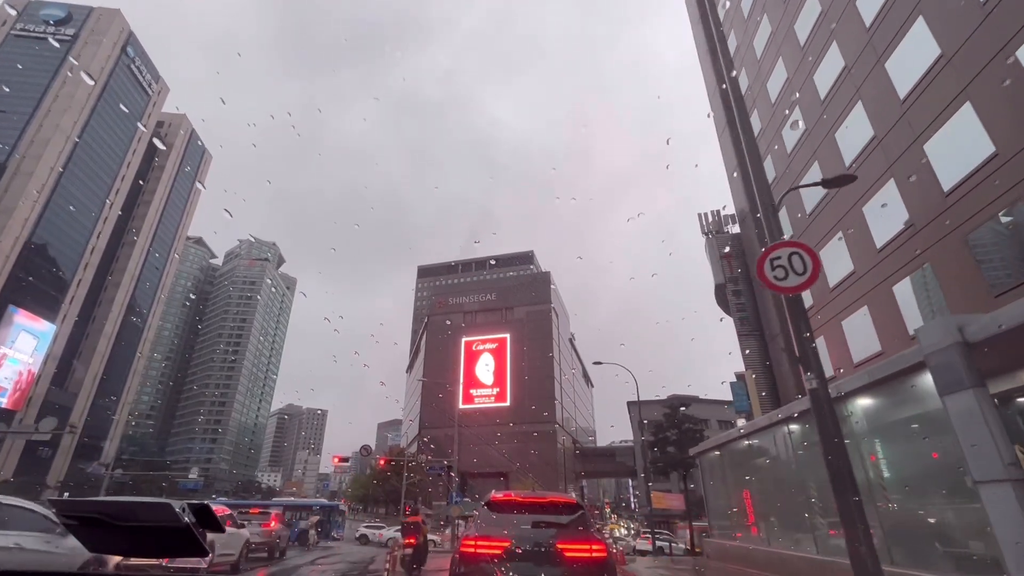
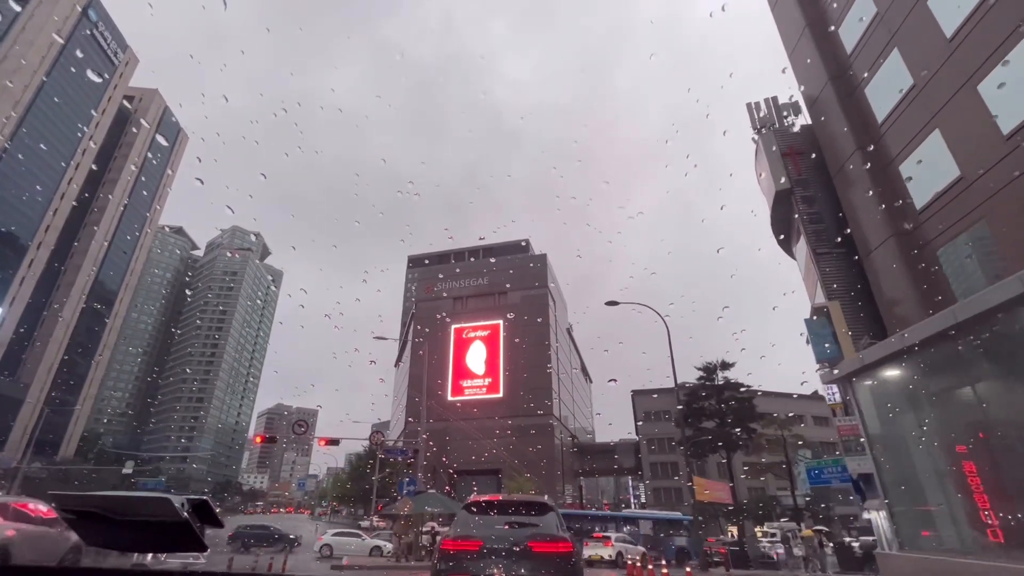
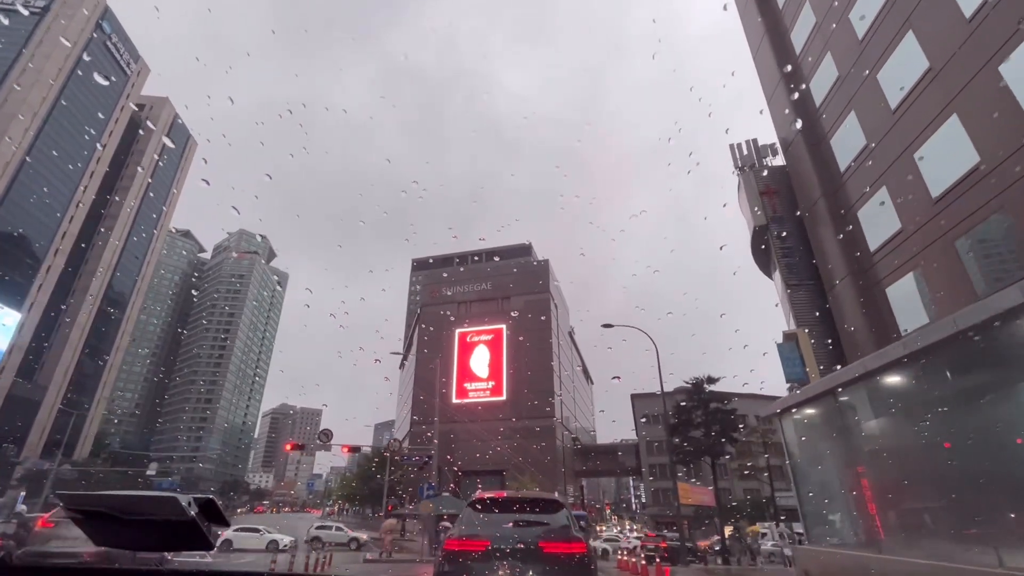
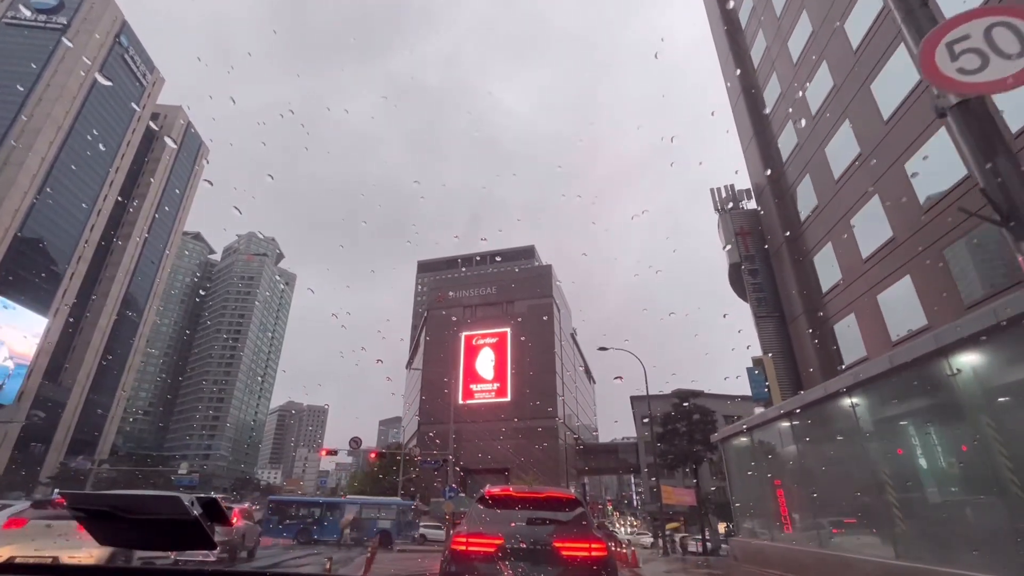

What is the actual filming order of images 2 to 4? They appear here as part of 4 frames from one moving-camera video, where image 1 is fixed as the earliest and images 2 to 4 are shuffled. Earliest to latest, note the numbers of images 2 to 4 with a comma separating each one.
4, 3, 2
